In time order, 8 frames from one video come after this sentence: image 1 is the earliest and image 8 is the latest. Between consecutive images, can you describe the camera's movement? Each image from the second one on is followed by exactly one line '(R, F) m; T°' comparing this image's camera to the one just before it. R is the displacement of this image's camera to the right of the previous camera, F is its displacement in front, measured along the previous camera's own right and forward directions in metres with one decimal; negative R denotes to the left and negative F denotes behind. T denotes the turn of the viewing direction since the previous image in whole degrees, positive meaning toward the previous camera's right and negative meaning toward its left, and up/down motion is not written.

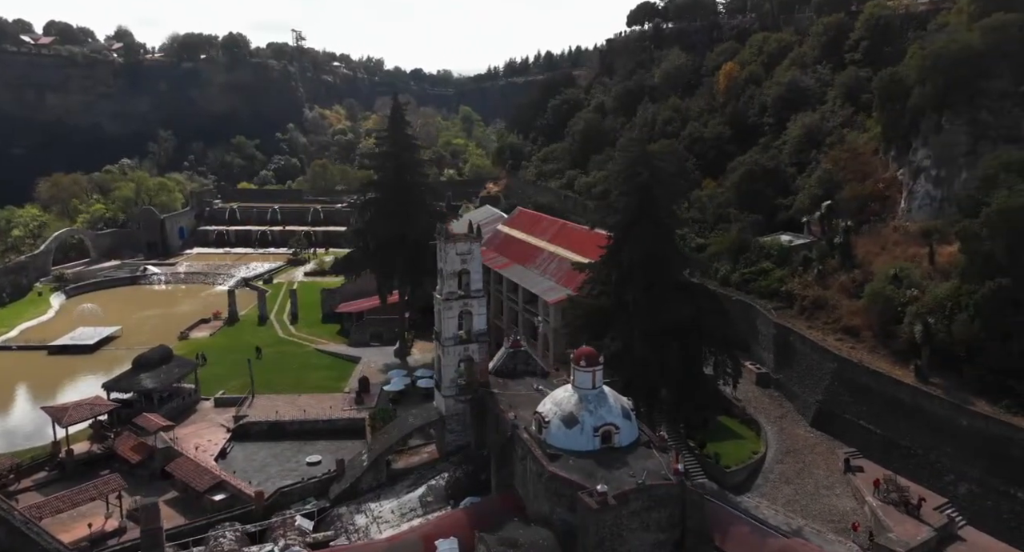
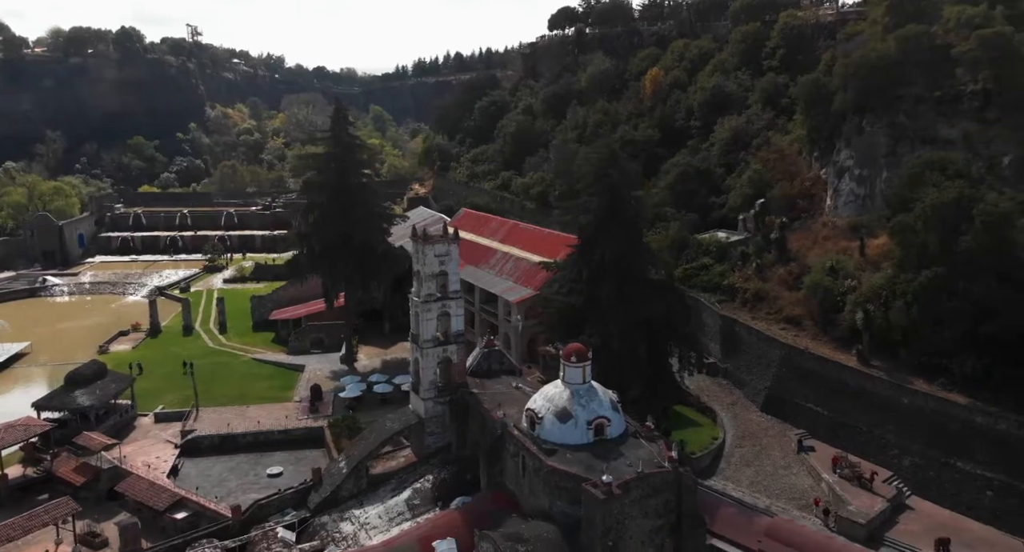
(-2.8, -0.3) m; +8°
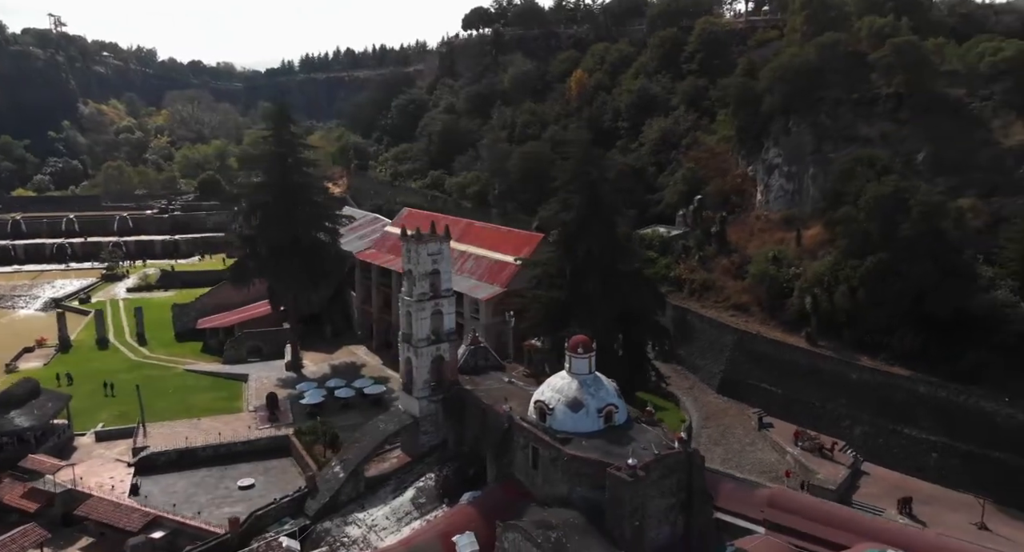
(-4.1, -0.3) m; +9°
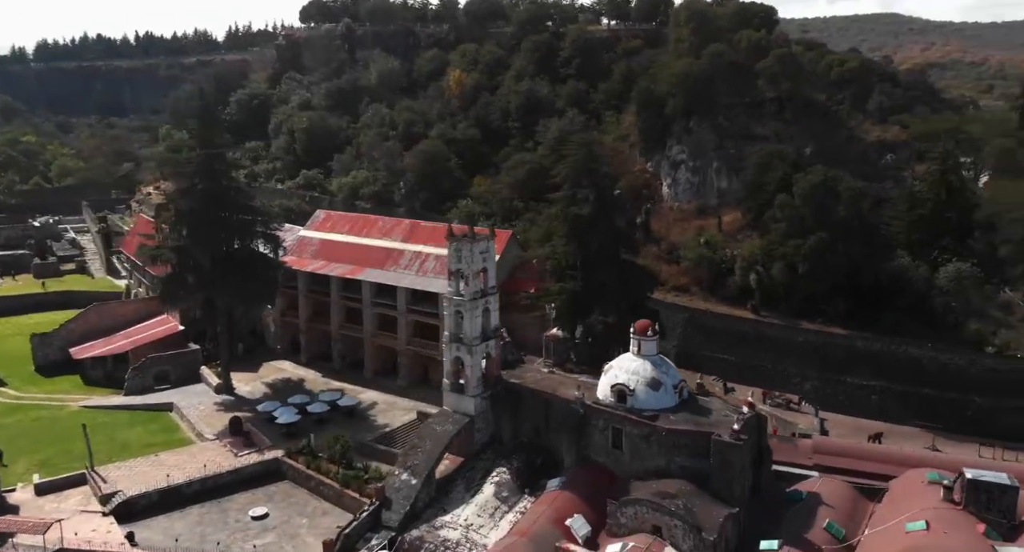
(-10.9, +0.9) m; +19°
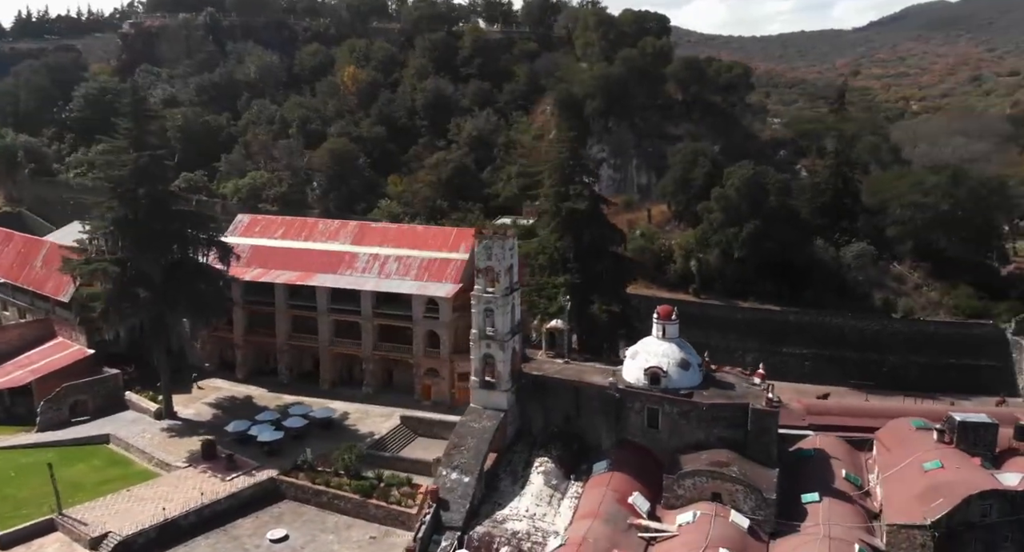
(-8.5, +0.6) m; +15°
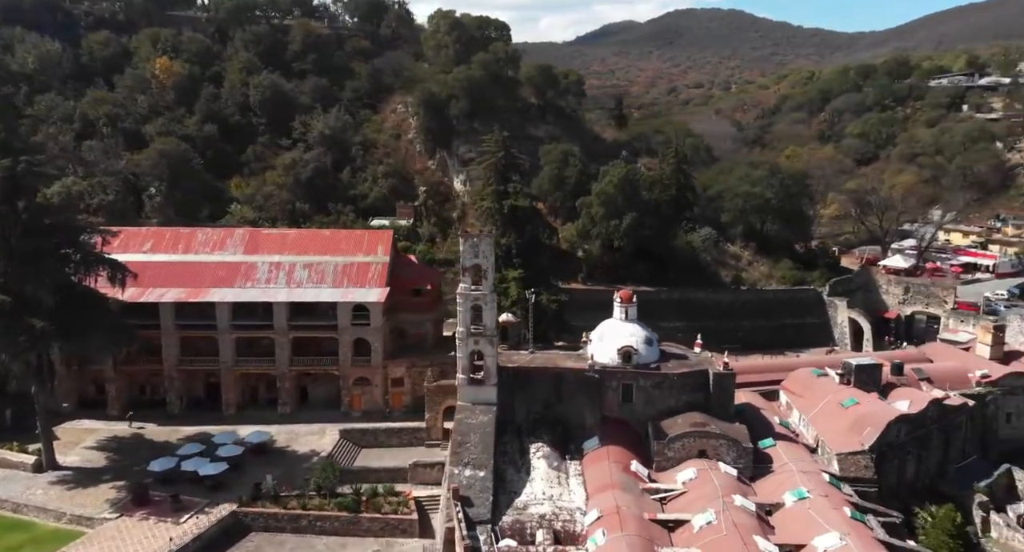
(-10.0, +1.1) m; +21°
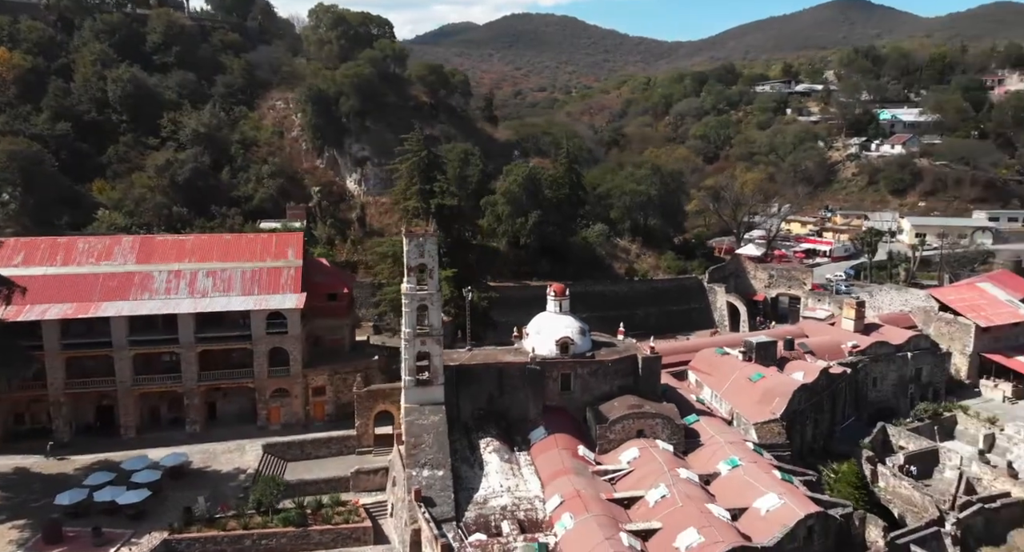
(-4.4, +0.2) m; +13°
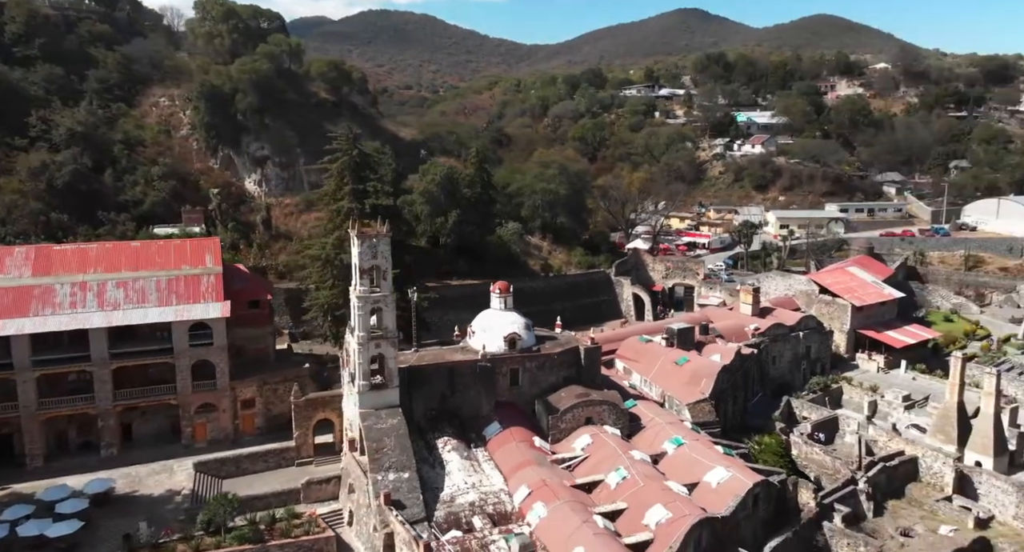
(-3.8, +0.2) m; +11°
